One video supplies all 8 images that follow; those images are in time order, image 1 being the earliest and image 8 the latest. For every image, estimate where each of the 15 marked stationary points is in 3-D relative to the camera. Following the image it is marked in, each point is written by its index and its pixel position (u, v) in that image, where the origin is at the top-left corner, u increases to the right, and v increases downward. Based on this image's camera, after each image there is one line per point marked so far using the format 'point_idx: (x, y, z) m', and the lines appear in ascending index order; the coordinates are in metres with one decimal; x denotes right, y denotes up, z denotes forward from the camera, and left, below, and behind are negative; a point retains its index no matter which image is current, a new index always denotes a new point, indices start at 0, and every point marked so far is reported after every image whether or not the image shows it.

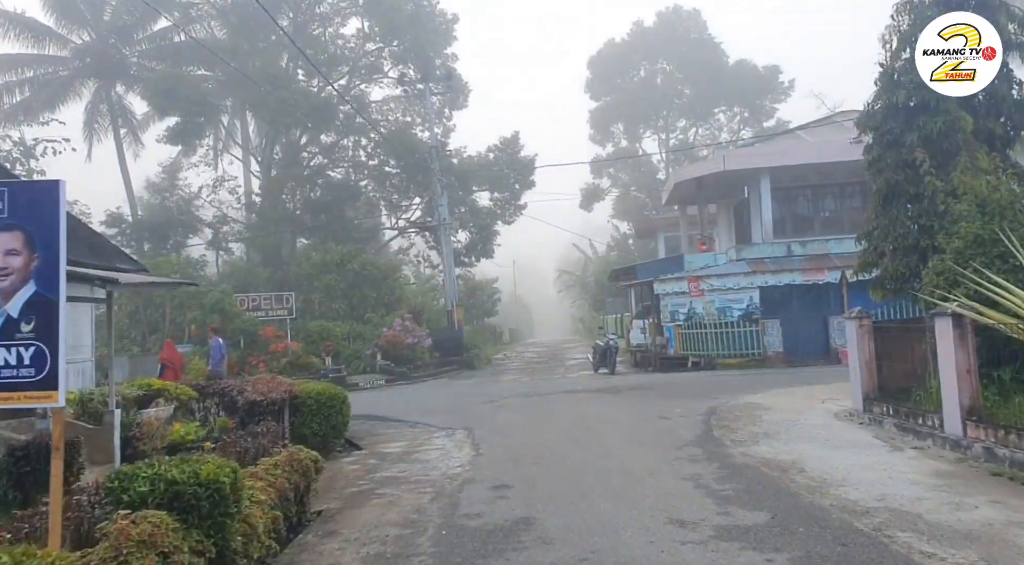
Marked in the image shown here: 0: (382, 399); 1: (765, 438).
0: (-2.9, -2.6, +17.8) m
1: (+3.0, -1.9, +9.6) m
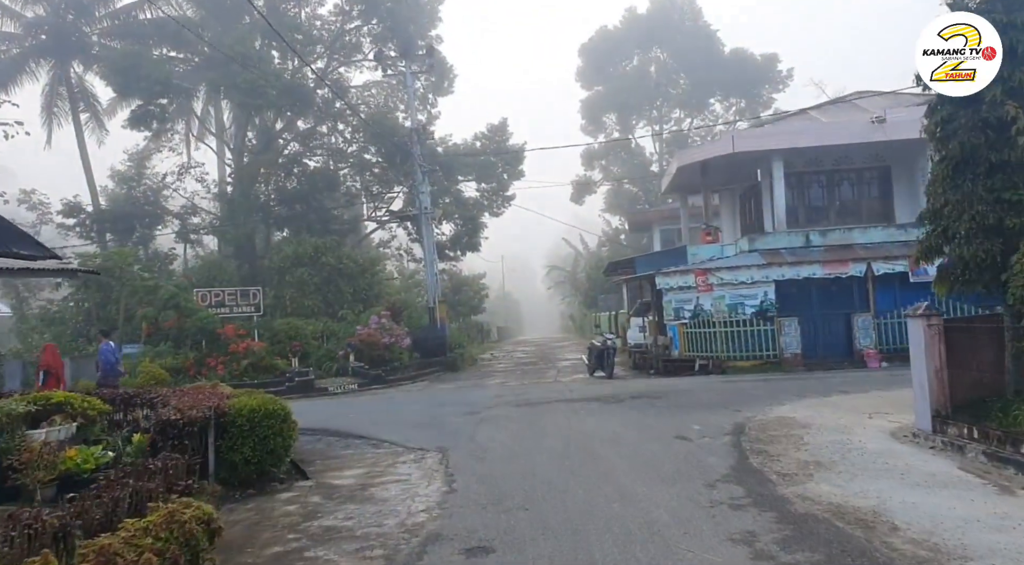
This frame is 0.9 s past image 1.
0: (-3.1, -2.5, +15.6) m
1: (+2.8, -1.7, +7.5) m
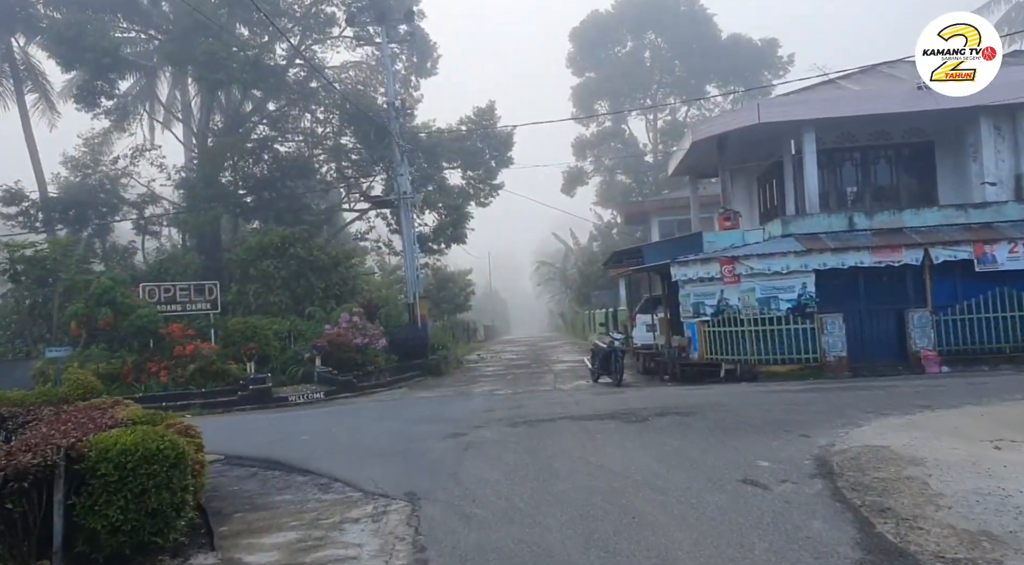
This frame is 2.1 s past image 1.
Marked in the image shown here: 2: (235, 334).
0: (-3.3, -2.3, +12.8) m
1: (+2.9, -1.6, +4.7) m
2: (-6.7, -1.2, +19.2) m
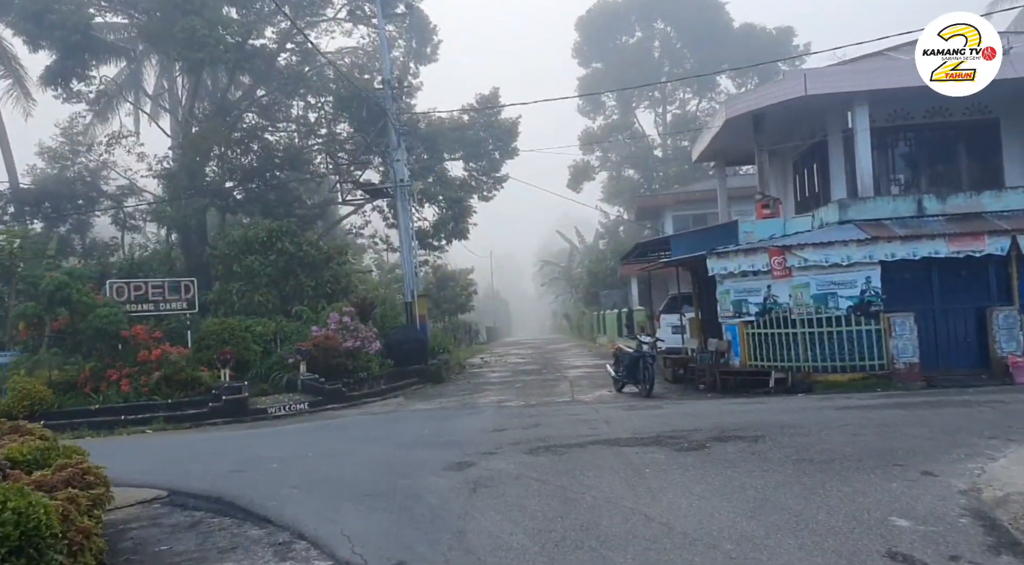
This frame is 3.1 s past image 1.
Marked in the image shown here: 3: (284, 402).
0: (-3.0, -2.2, +10.6) m
1: (+3.1, -1.5, +2.6) m
2: (-6.4, -1.1, +17.0) m
3: (-4.4, -2.3, +15.4) m
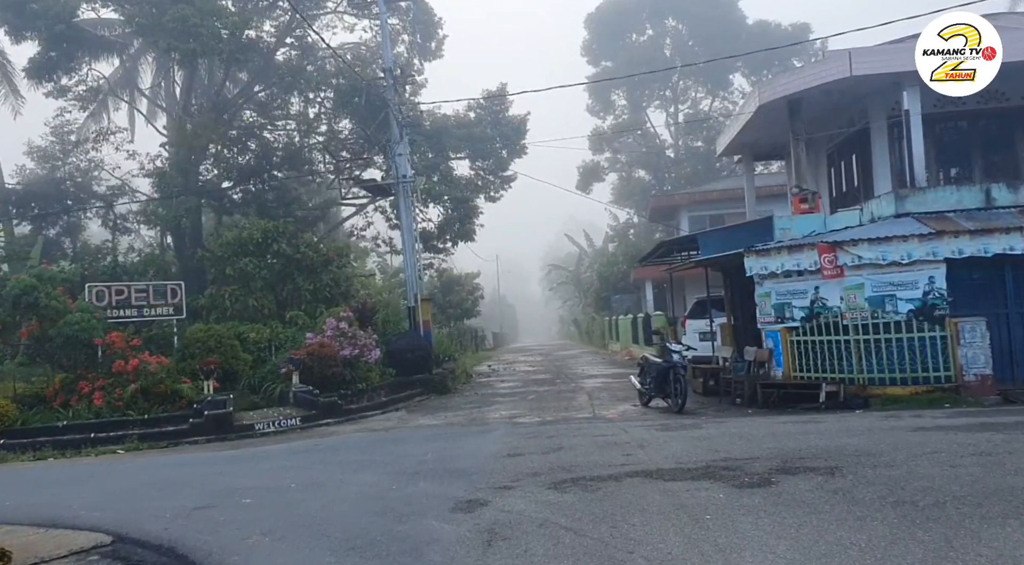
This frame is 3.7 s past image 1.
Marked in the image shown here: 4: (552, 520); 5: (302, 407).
0: (-2.8, -2.2, +9.1) m
1: (+3.2, -1.4, +1.0) m
2: (-6.2, -1.2, +15.6) m
3: (-4.1, -2.3, +14.0) m
4: (+0.3, -1.8, +6.0) m
5: (-3.8, -2.3, +14.7) m
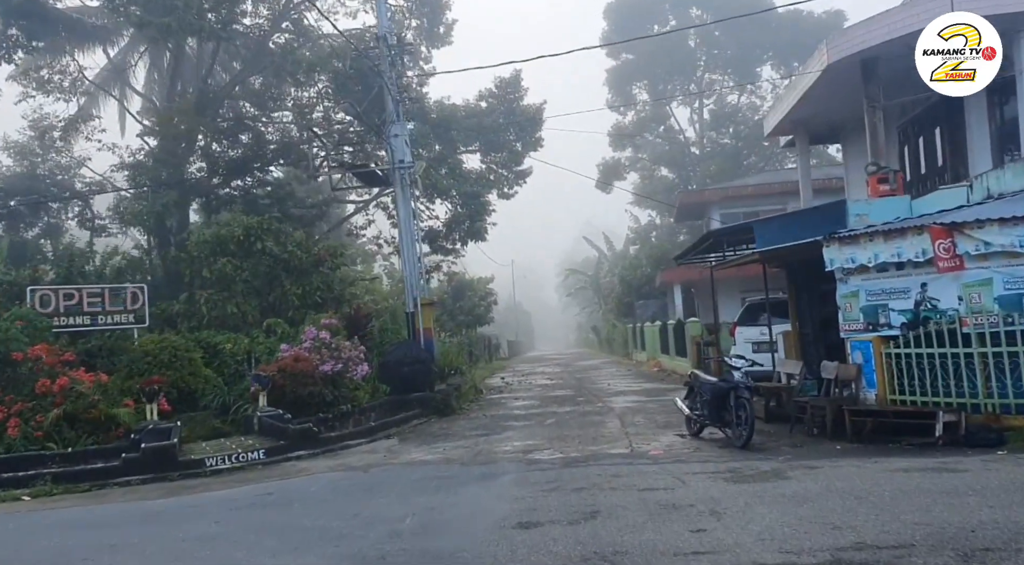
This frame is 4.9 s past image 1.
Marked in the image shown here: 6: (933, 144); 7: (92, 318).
0: (-2.7, -2.2, +6.4) m
1: (+3.2, -1.3, -1.8) m
2: (-6.0, -1.2, +12.9) m
3: (-3.9, -2.3, +11.3) m
4: (+0.3, -1.7, +3.2) m
5: (-3.6, -2.3, +12.0) m
6: (+7.2, +2.3, +13.7) m
7: (-8.2, -0.7, +15.6) m
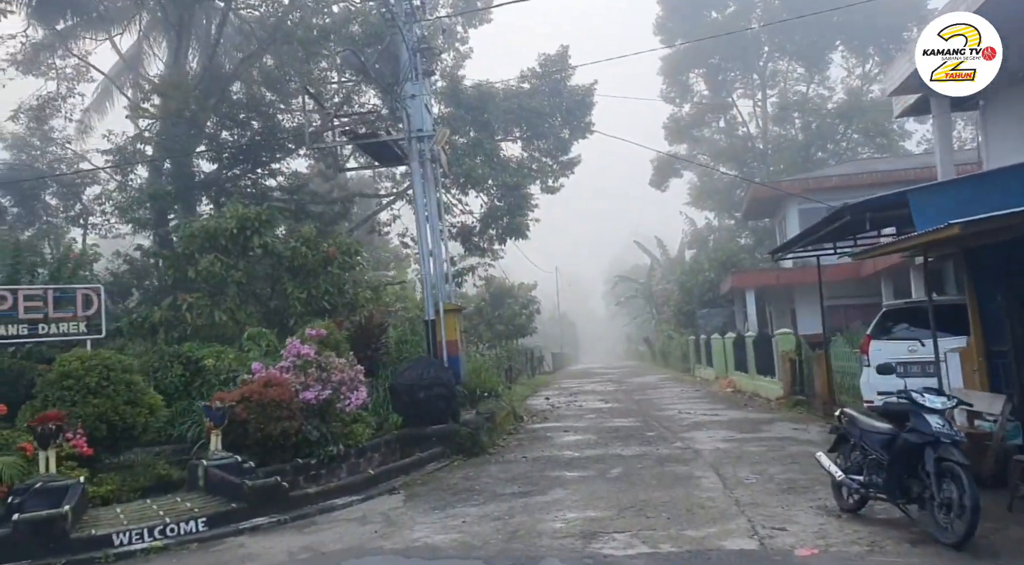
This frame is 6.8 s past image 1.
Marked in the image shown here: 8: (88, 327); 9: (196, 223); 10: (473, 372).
0: (-2.5, -2.0, +2.9) m
1: (+2.9, -1.0, -5.6) m
2: (-5.4, -1.2, +9.6) m
3: (-3.4, -2.3, +7.8) m
4: (+0.4, -1.5, -0.5) m
5: (-3.1, -2.2, +8.5) m
6: (+7.8, +2.3, +9.7) m
7: (-7.4, -0.7, +12.3) m
8: (-6.8, -0.7, +12.7) m
9: (-6.9, +1.3, +17.6) m
10: (-0.7, -1.7, +15.1) m
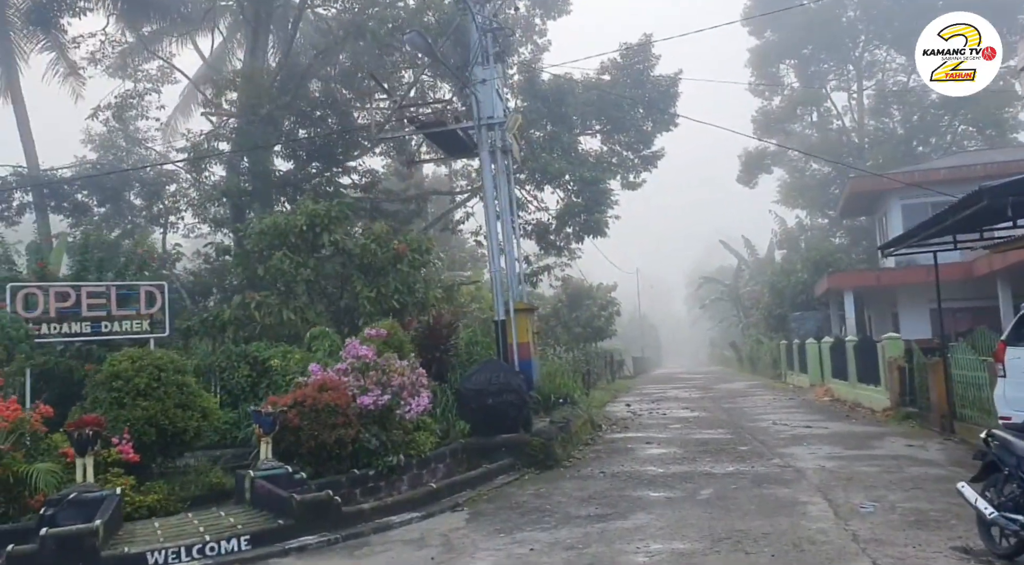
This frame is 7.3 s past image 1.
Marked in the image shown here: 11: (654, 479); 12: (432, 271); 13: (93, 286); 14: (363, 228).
0: (-2.4, -2.0, +2.1) m
1: (+2.2, -0.9, -6.9) m
2: (-4.5, -1.1, +9.1) m
3: (-2.8, -2.2, +7.1) m
4: (+0.2, -1.4, -1.5) m
5: (-2.4, -2.2, +7.8) m
6: (+8.6, +2.4, +7.9) m
7: (-6.3, -0.6, +12.0) m
8: (-5.6, -0.7, +12.4) m
9: (-5.3, +1.3, +17.2) m
10: (+0.6, -1.7, +14.1) m
11: (+1.7, -2.3, +9.6) m
12: (-1.8, +0.3, +17.6) m
13: (-6.3, -0.1, +12.1) m
14: (-3.3, +1.2, +17.3) m
